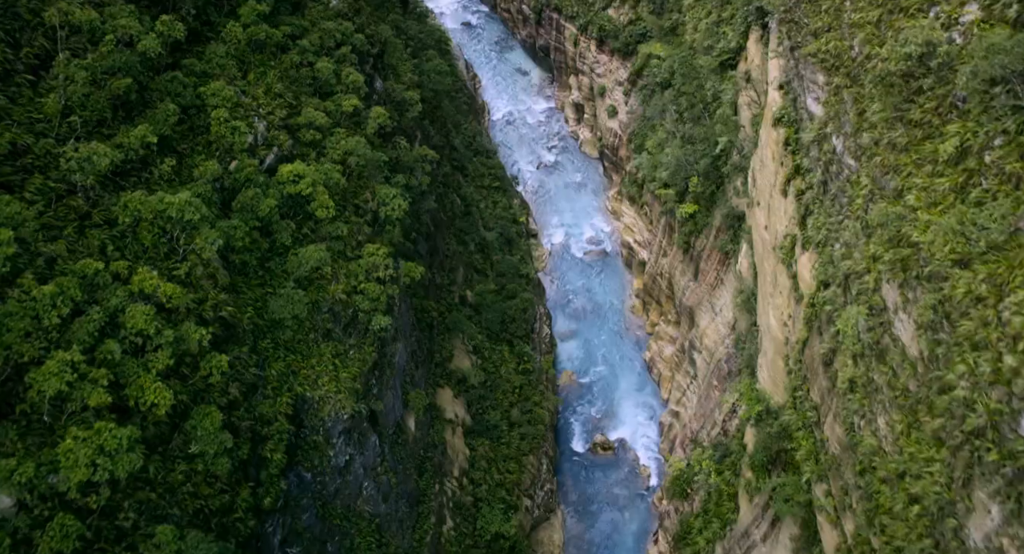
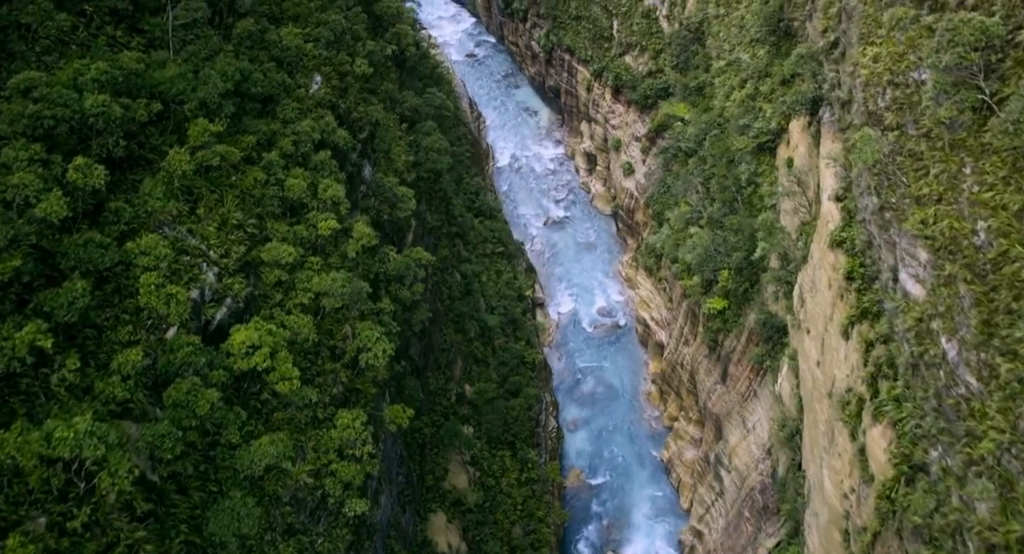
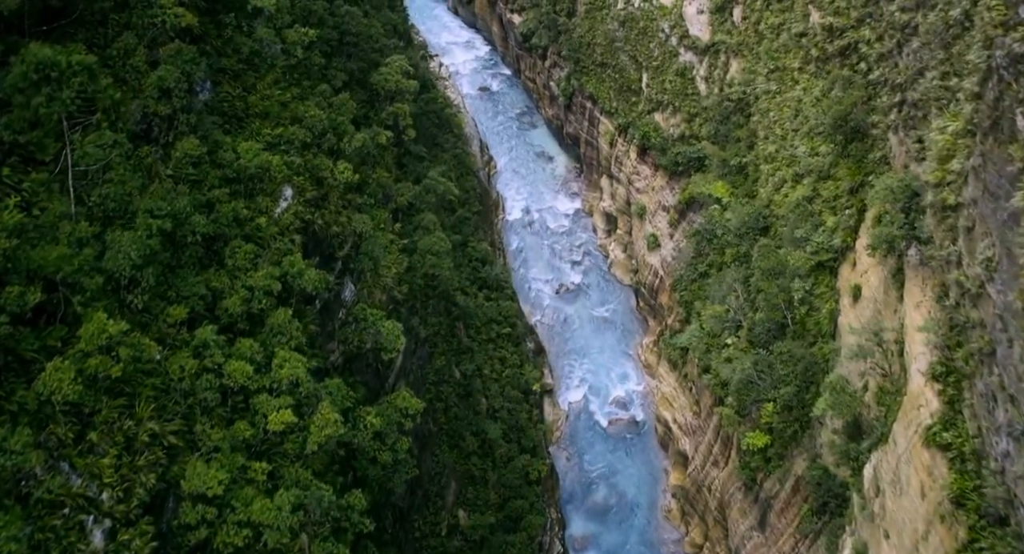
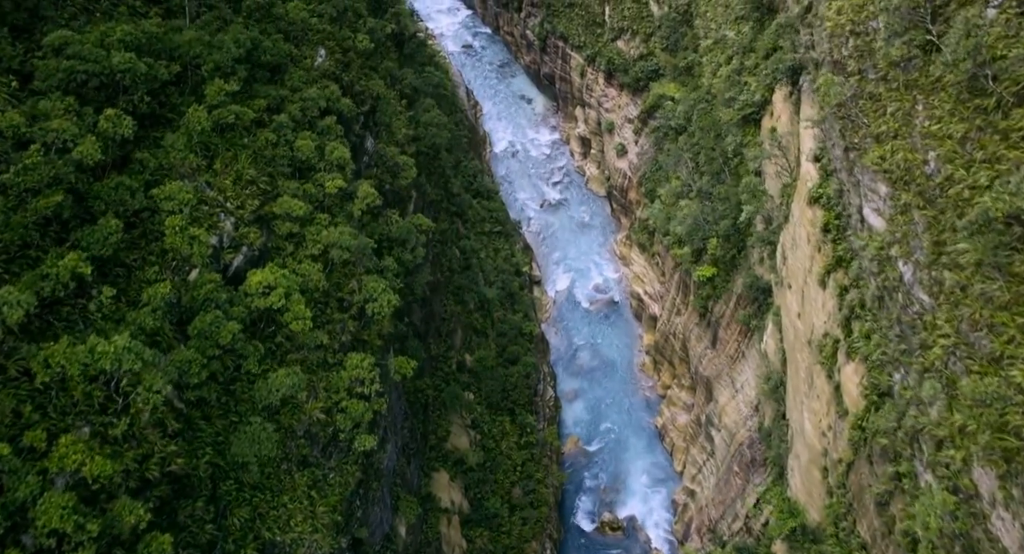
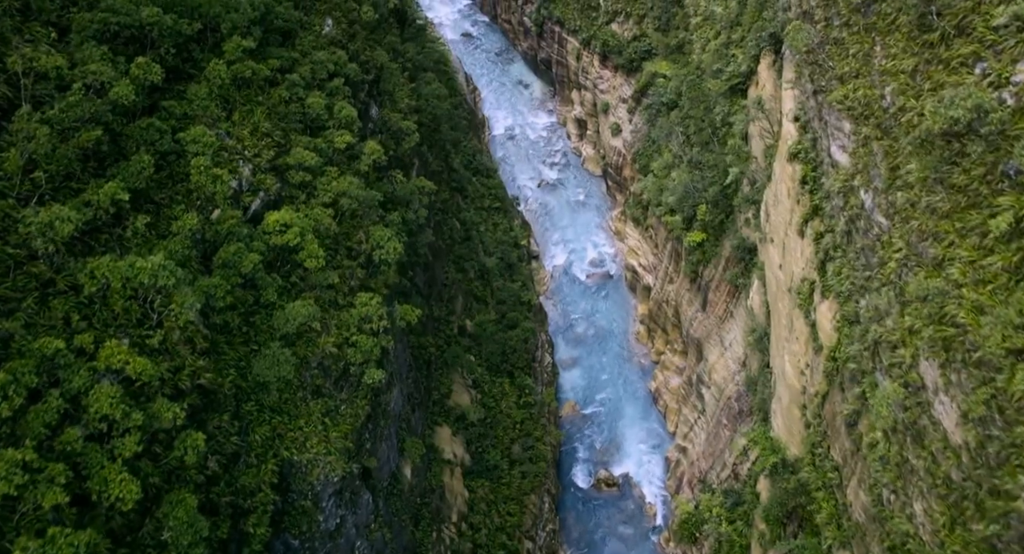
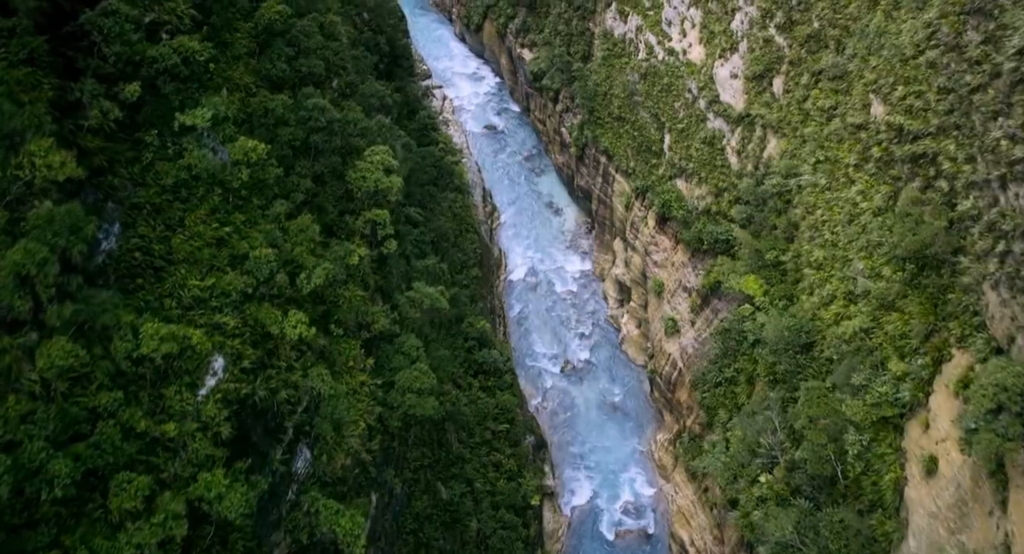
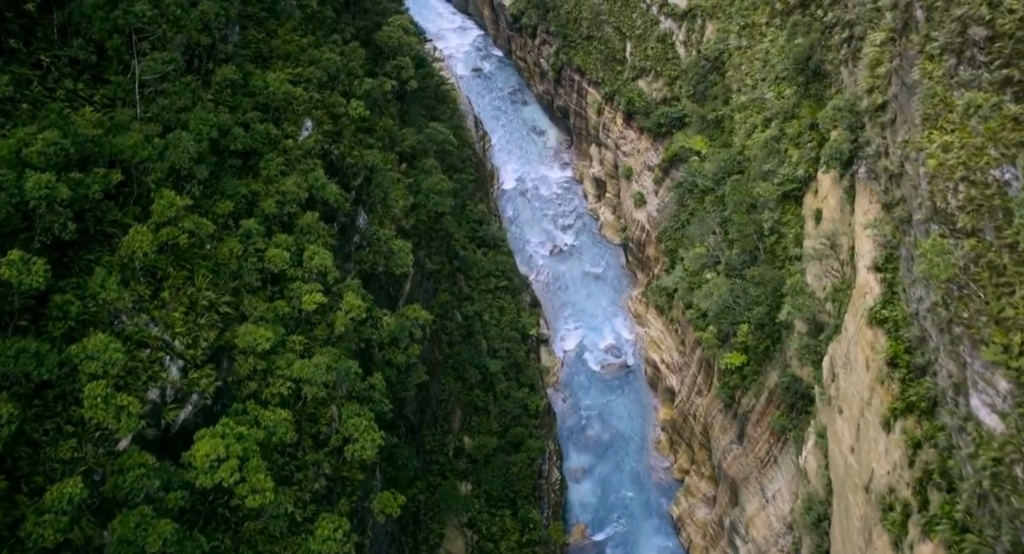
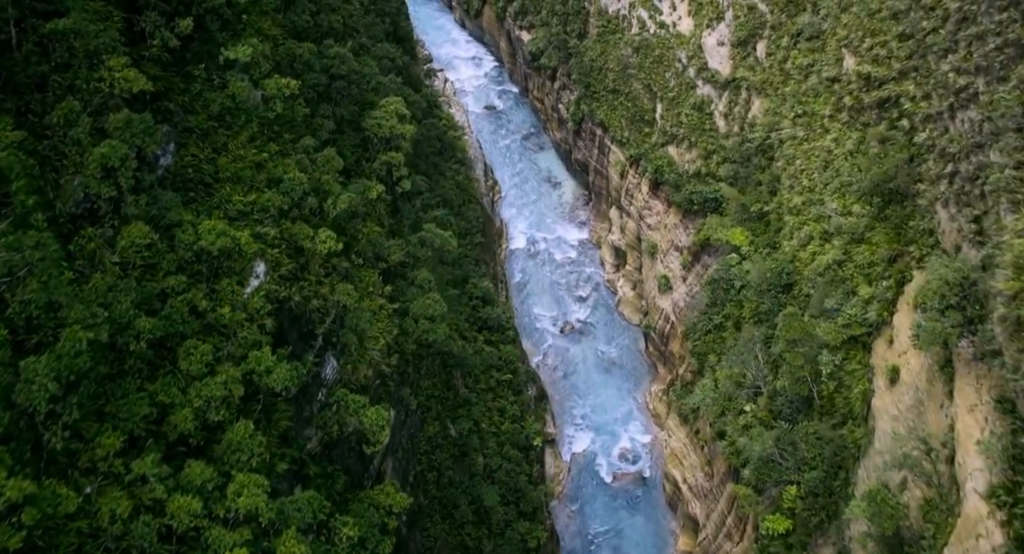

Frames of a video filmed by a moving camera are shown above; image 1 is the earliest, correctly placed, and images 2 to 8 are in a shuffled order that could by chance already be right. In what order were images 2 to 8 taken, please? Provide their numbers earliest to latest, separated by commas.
5, 4, 2, 7, 3, 8, 6
